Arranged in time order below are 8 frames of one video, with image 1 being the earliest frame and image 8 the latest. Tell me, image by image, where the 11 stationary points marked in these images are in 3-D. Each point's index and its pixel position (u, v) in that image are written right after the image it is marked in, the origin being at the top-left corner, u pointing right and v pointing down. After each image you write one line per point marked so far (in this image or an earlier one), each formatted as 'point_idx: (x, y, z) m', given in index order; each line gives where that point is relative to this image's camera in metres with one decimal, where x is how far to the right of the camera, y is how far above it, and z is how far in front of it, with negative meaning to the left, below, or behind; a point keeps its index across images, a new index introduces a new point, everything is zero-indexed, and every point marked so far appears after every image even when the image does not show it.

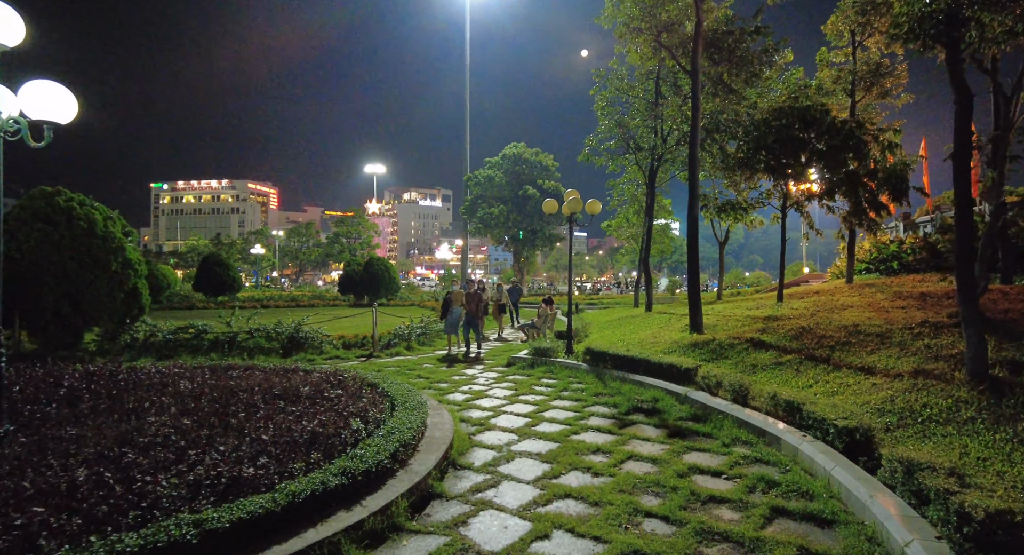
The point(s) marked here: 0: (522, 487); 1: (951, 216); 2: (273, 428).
0: (+0.1, -1.6, +4.6) m
1: (+12.0, +1.7, +16.8) m
2: (-1.8, -1.2, +4.7) m
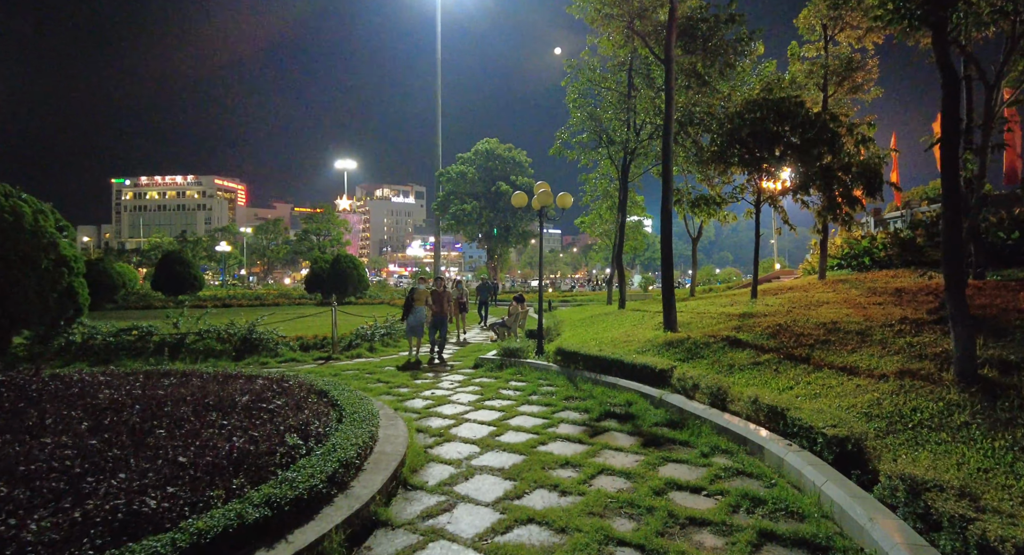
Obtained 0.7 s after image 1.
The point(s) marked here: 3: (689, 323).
0: (-0.2, -1.5, +4.1) m
1: (+11.2, +1.8, +16.8) m
2: (-2.1, -1.1, +4.1) m
3: (+3.4, -0.9, +11.7) m
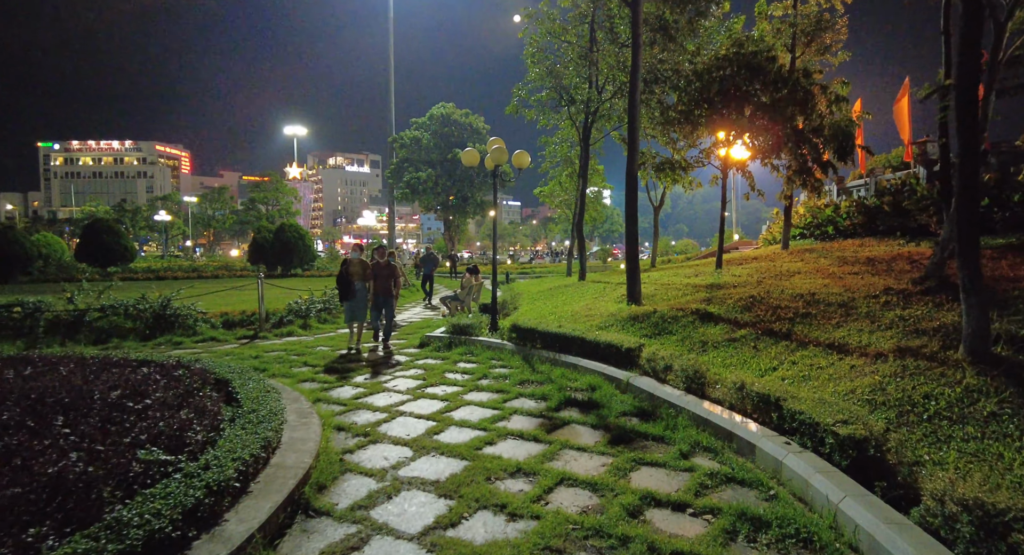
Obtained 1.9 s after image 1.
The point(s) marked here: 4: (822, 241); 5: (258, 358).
0: (-0.6, -1.3, +3.1) m
1: (+10.0, +2.6, +16.3) m
2: (-2.5, -0.9, +3.0) m
3: (+2.5, -0.3, +10.9) m
4: (+8.4, +1.0, +16.8) m
5: (-3.3, -1.0, +8.0) m
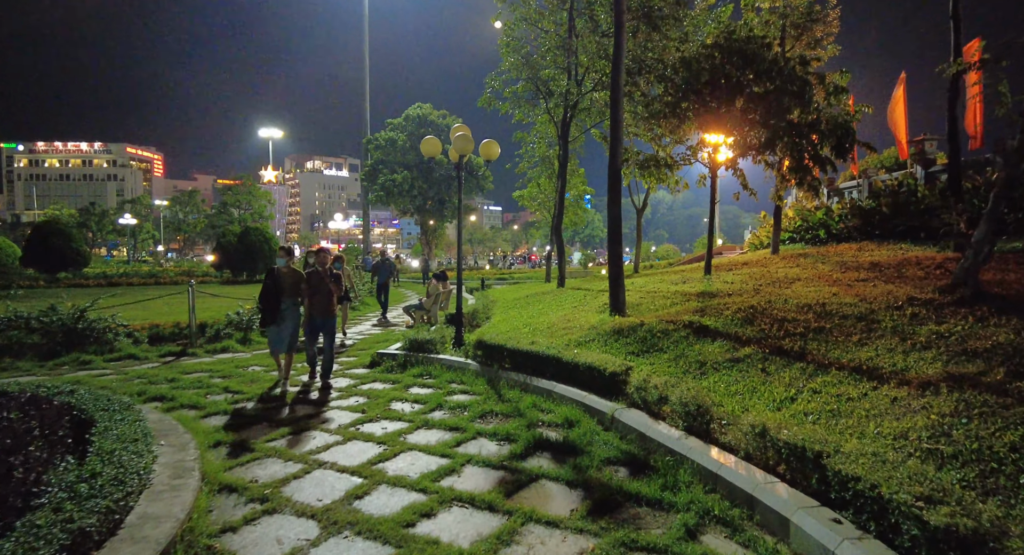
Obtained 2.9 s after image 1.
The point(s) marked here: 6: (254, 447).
0: (-0.8, -1.4, +1.8) m
1: (+9.3, +2.5, +15.5) m
2: (-2.7, -1.0, +1.7) m
3: (+2.0, -0.4, +9.8) m
4: (+7.7, +0.8, +15.8) m
5: (-3.7, -1.1, +6.7) m
6: (-1.9, -1.2, +4.6) m
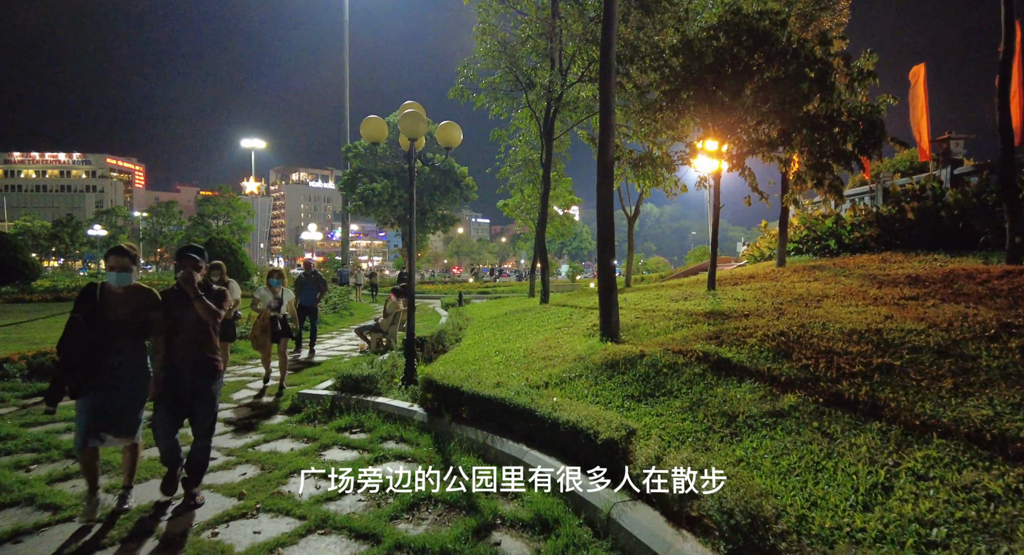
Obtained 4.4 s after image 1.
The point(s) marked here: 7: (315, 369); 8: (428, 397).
0: (-1.1, -1.5, 0.0) m
1: (+8.8, +2.1, +13.9) m
2: (-3.0, -1.0, -0.1) m
3: (+1.6, -0.7, +8.0) m
4: (+7.2, +0.5, +14.2) m
5: (-4.1, -1.3, +4.9) m
6: (-2.2, -1.3, +2.7) m
7: (-2.5, -1.1, +7.8) m
8: (-0.8, -1.1, +5.6) m
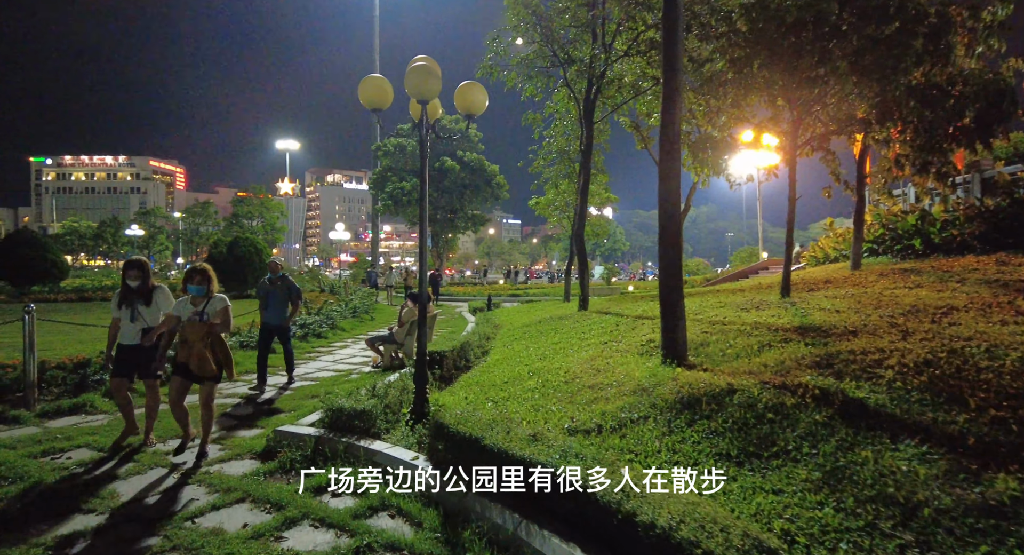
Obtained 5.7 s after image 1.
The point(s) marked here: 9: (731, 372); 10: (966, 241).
0: (-1.1, -1.5, -1.5) m
1: (+9.5, +2.0, +11.9) m
2: (-3.0, -1.1, -1.5) m
3: (+2.0, -0.7, +6.4) m
4: (+7.9, +0.4, +12.3) m
5: (-3.8, -1.3, +3.5) m
6: (-2.1, -1.4, +1.3) m
7: (-2.1, -1.2, +6.4) m
8: (-0.5, -1.1, +4.0) m
9: (+1.8, -0.8, +5.1) m
10: (+8.3, +0.7, +11.1) m
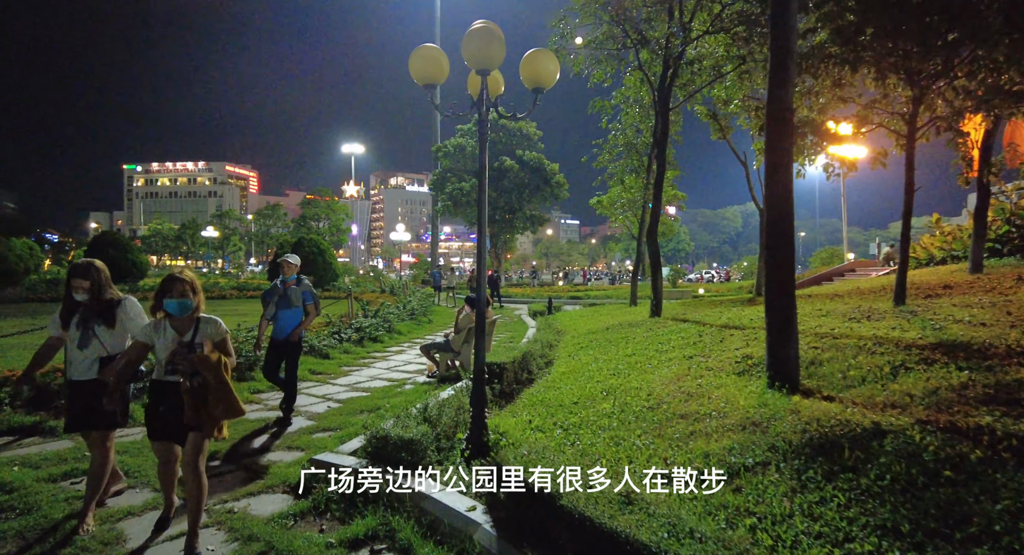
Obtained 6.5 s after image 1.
0: (-1.2, -1.5, -2.3) m
1: (+10.6, +1.9, +10.0) m
2: (-3.1, -1.1, -2.1) m
3: (+2.7, -0.8, +5.3) m
4: (+9.1, +0.3, +10.6) m
5: (-3.4, -1.3, +3.0) m
6: (-1.9, -1.4, +0.6) m
7: (-1.5, -1.2, +5.7) m
8: (-0.1, -1.1, +3.2) m
9: (+2.3, -0.8, +4.0) m
10: (+9.4, +0.6, +9.4) m
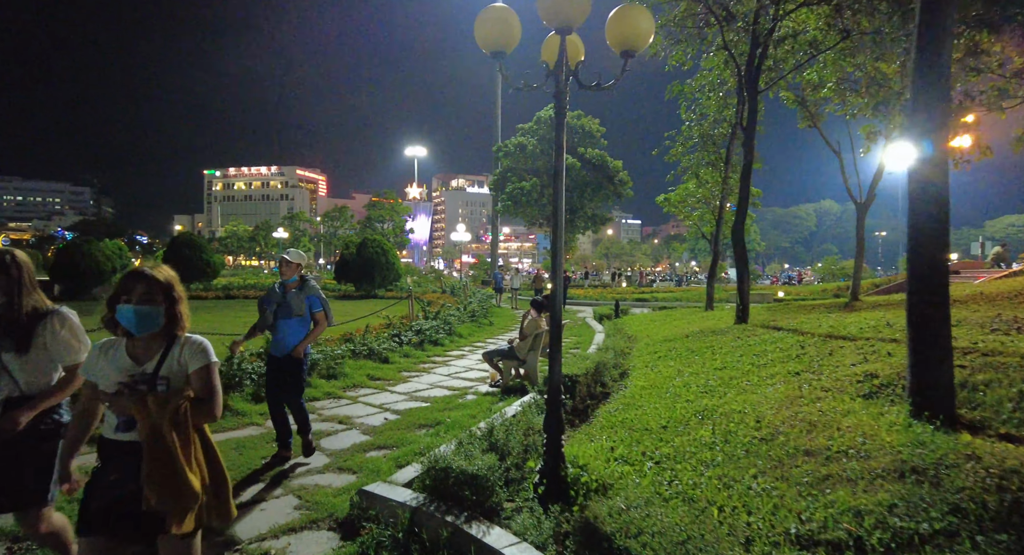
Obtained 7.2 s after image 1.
0: (-1.3, -1.5, -2.9) m
1: (+11.6, +1.9, +8.2) m
2: (-3.2, -1.1, -2.6) m
3: (+3.2, -0.8, +4.2) m
4: (+10.1, +0.2, +8.9) m
5: (-3.1, -1.3, +2.5) m
6: (-1.8, -1.4, 0.0) m
7: (-0.8, -1.2, +5.0) m
8: (+0.3, -1.1, +2.4) m
9: (+2.8, -0.9, +3.0) m
10: (+10.3, +0.6, +7.7) m
